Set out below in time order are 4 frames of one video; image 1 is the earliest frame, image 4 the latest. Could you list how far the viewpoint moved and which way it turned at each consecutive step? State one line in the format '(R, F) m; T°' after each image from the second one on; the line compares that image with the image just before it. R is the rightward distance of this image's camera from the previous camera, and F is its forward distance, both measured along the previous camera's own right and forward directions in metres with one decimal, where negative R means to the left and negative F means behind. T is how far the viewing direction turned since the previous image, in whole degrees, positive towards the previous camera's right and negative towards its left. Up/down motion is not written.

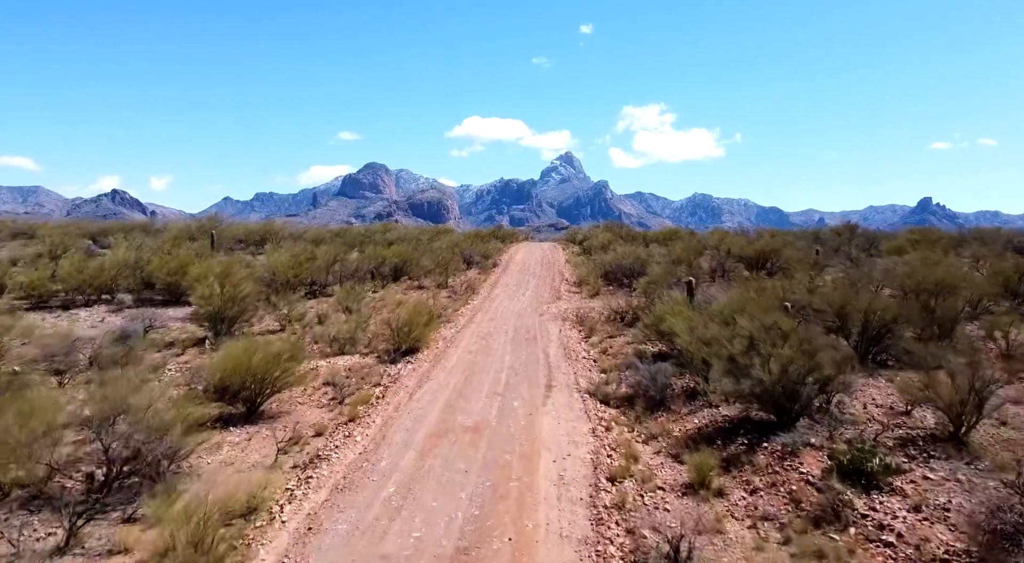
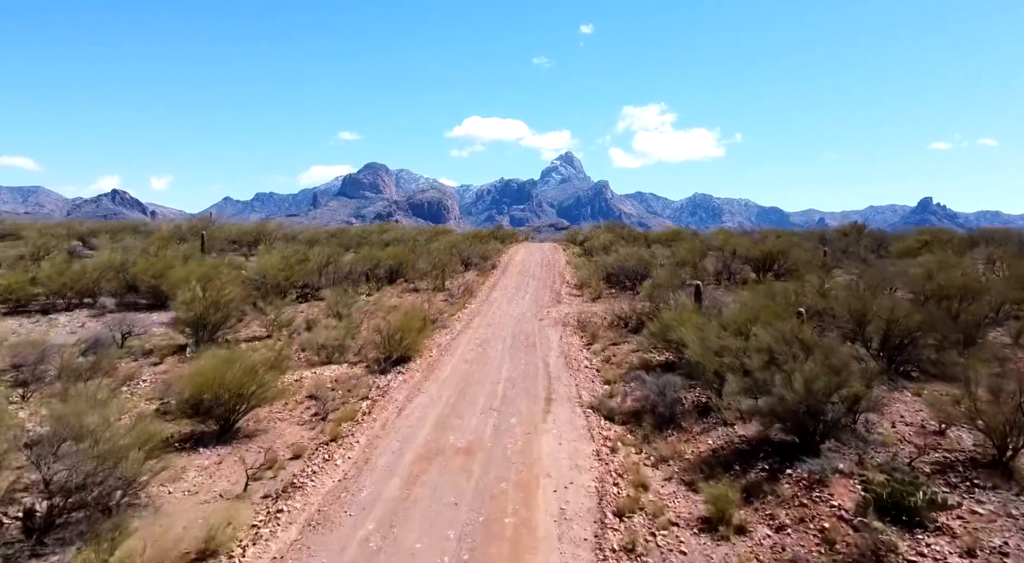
(+0.1, +0.9) m; 0°
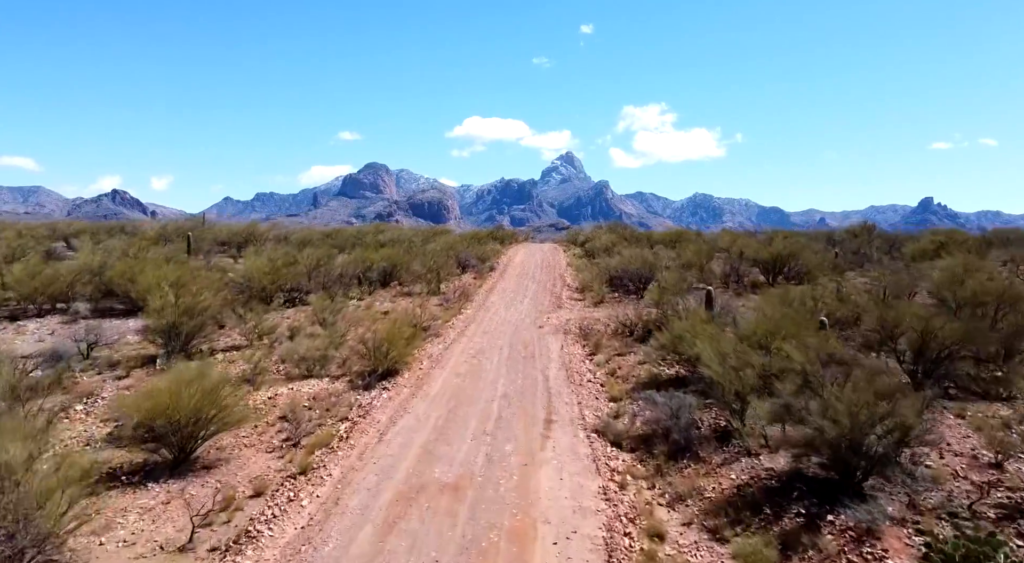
(+0.1, +1.3) m; 0°
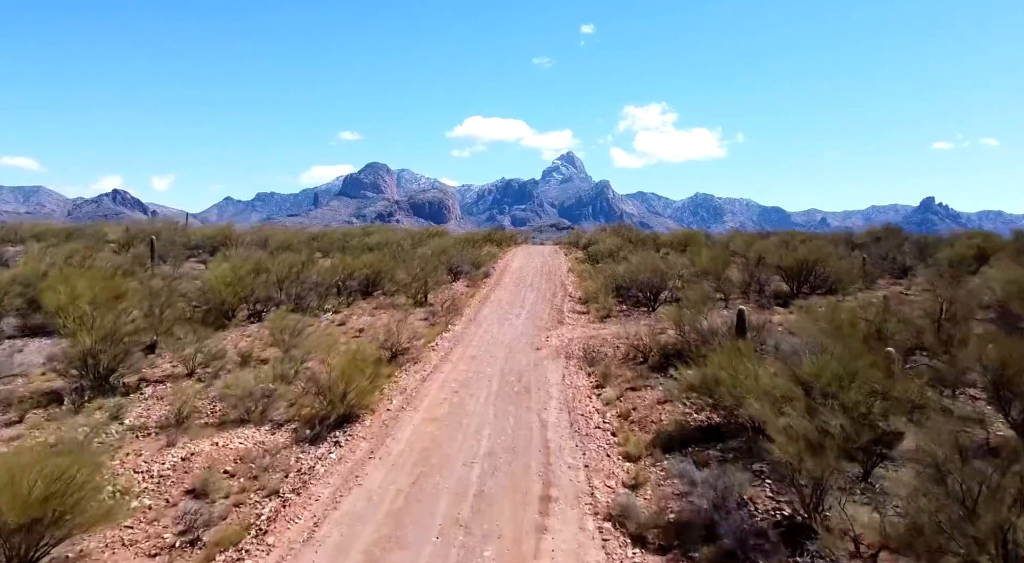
(+0.2, +2.9) m; 0°
